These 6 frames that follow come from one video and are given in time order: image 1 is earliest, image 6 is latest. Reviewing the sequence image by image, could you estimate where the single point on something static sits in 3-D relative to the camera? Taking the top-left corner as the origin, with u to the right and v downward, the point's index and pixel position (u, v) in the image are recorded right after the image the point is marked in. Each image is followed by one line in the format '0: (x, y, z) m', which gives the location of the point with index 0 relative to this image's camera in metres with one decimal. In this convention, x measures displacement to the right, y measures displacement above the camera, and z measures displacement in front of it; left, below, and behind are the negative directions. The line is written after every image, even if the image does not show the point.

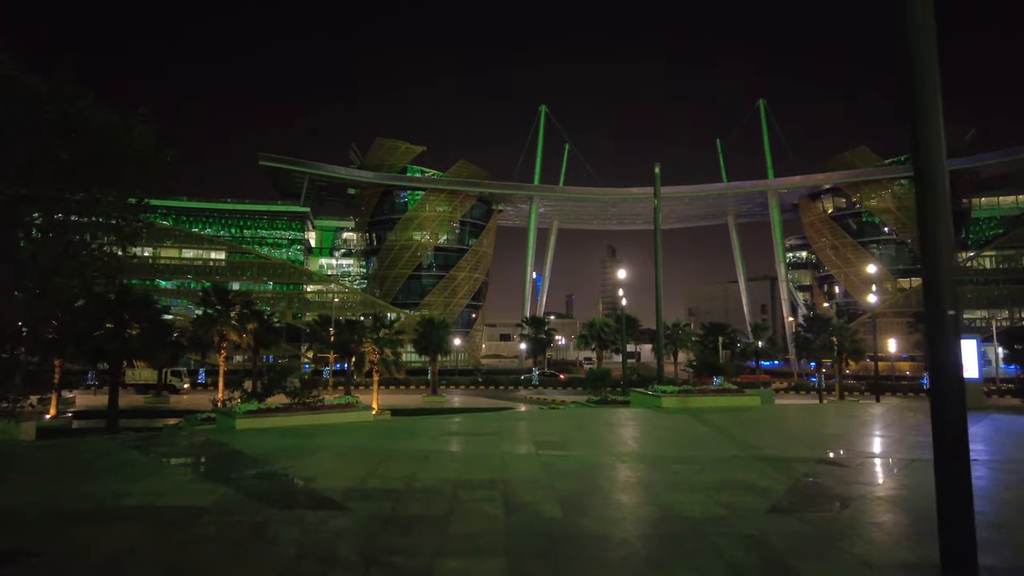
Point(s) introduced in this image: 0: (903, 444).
0: (+6.5, -2.5, +10.7) m
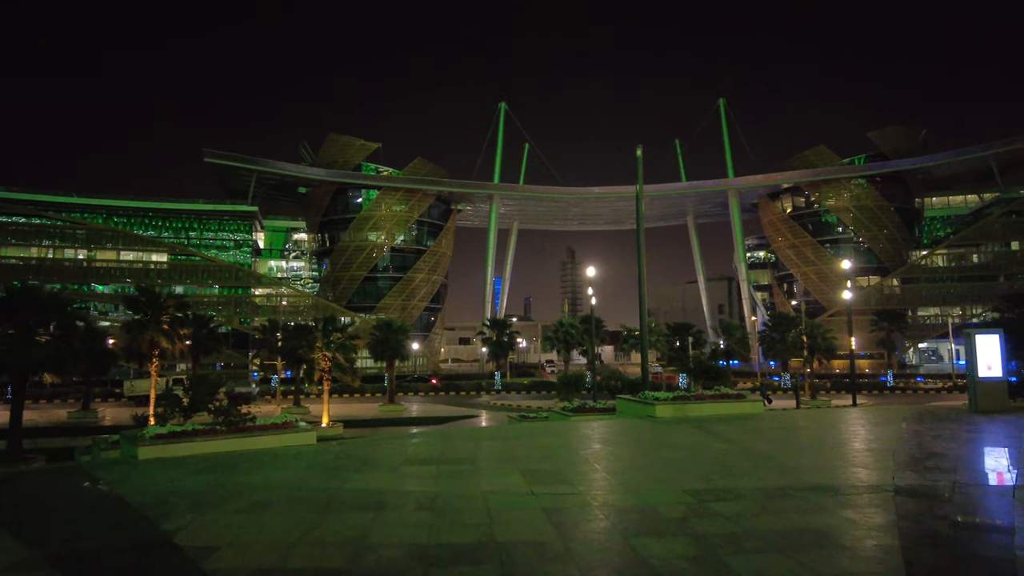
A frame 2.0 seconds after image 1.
0: (+6.2, -2.3, +9.0) m
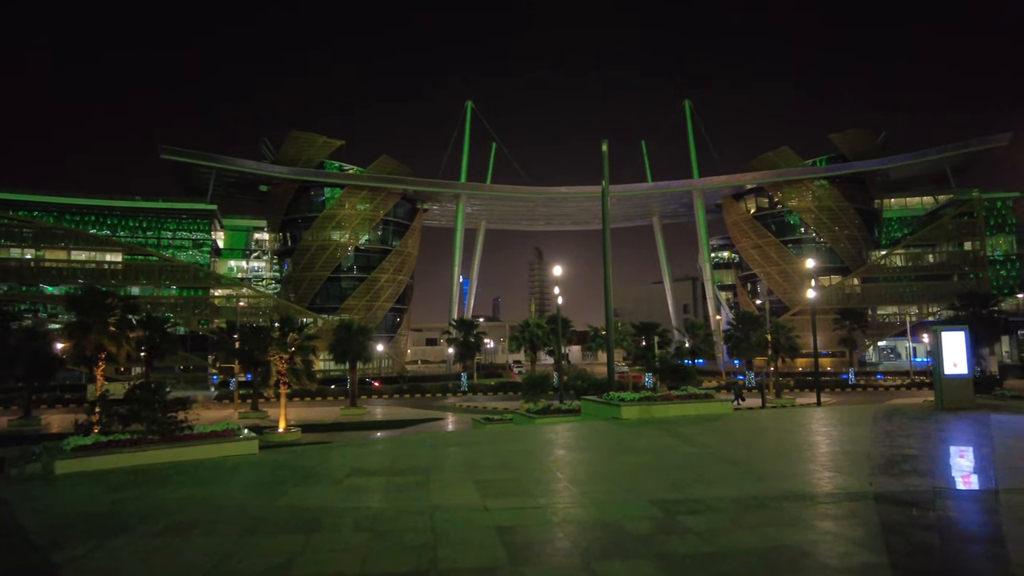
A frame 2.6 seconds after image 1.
0: (+5.7, -2.2, +8.7) m
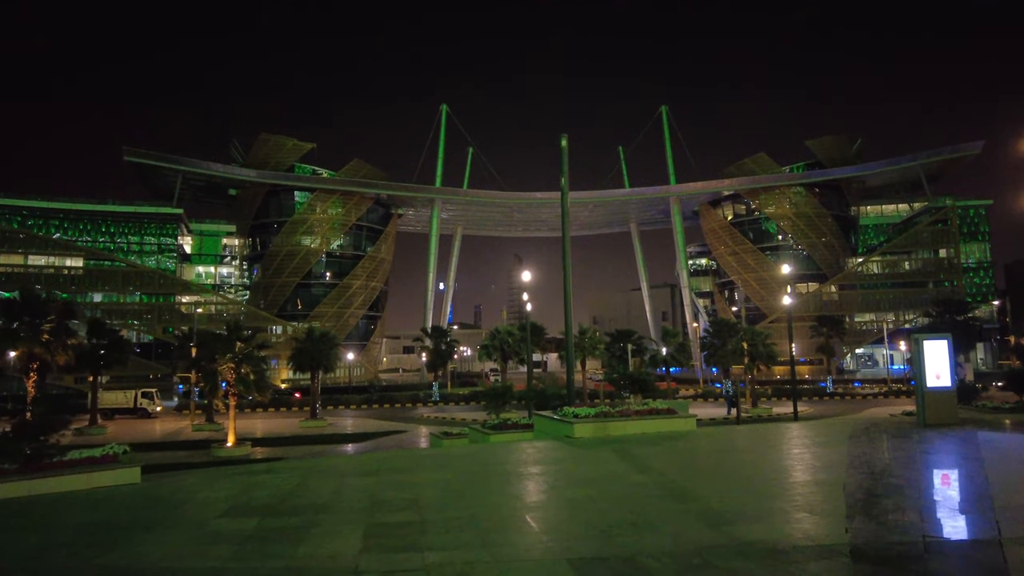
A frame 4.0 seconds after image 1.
0: (+4.7, -2.2, +7.5) m
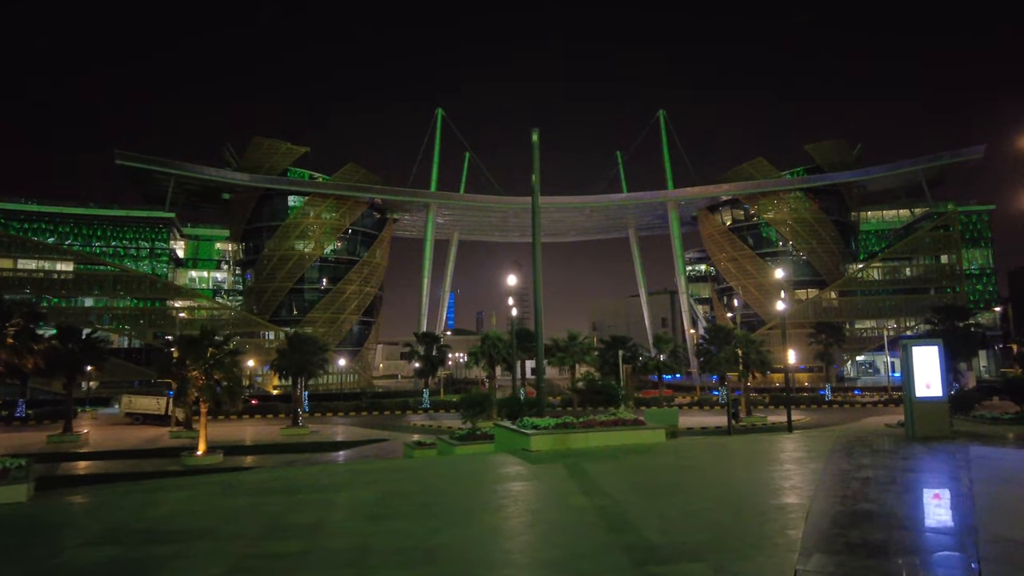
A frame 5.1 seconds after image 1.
0: (+4.0, -2.2, +6.7) m
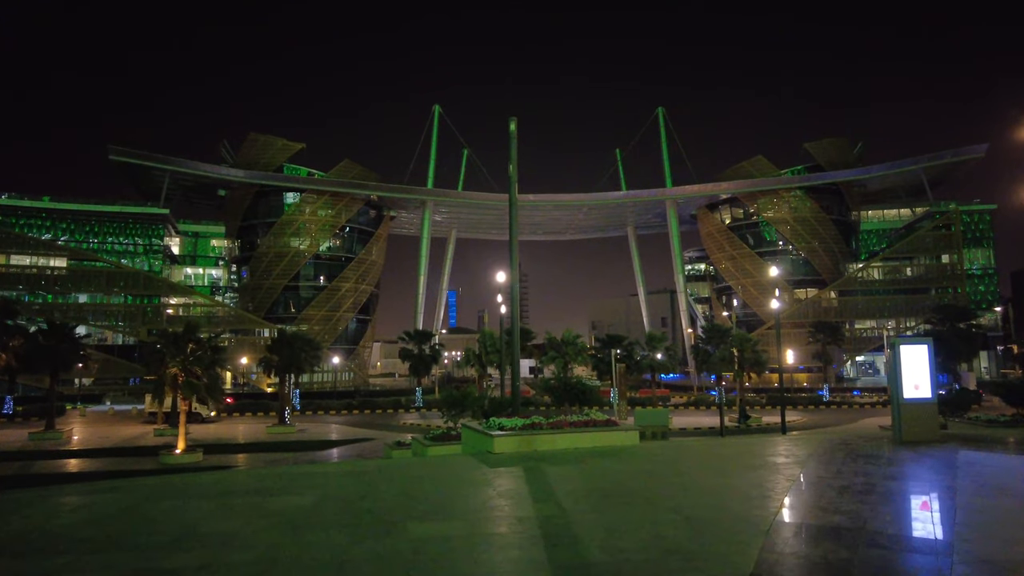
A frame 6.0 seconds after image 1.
0: (+3.4, -2.2, +6.1) m
